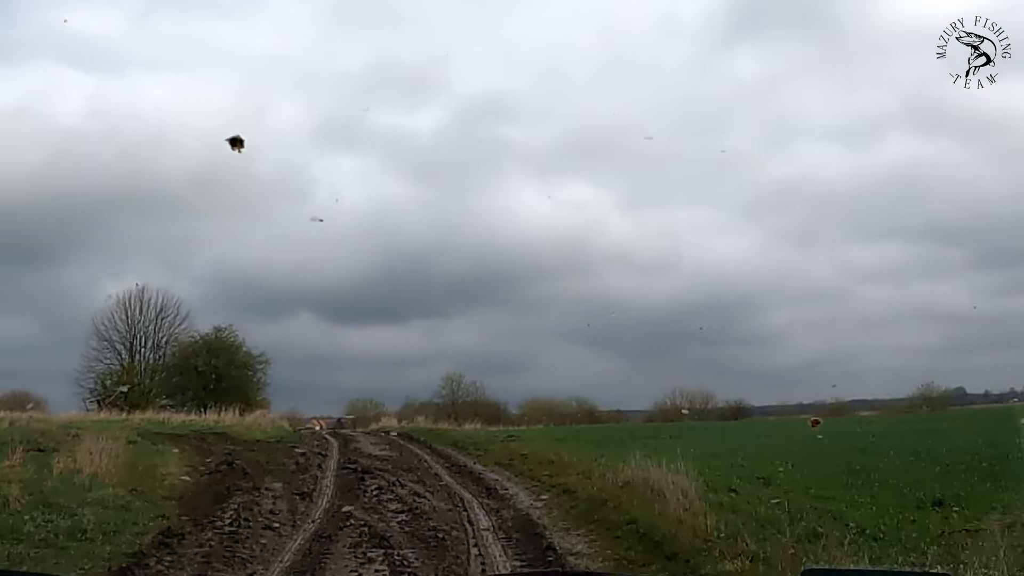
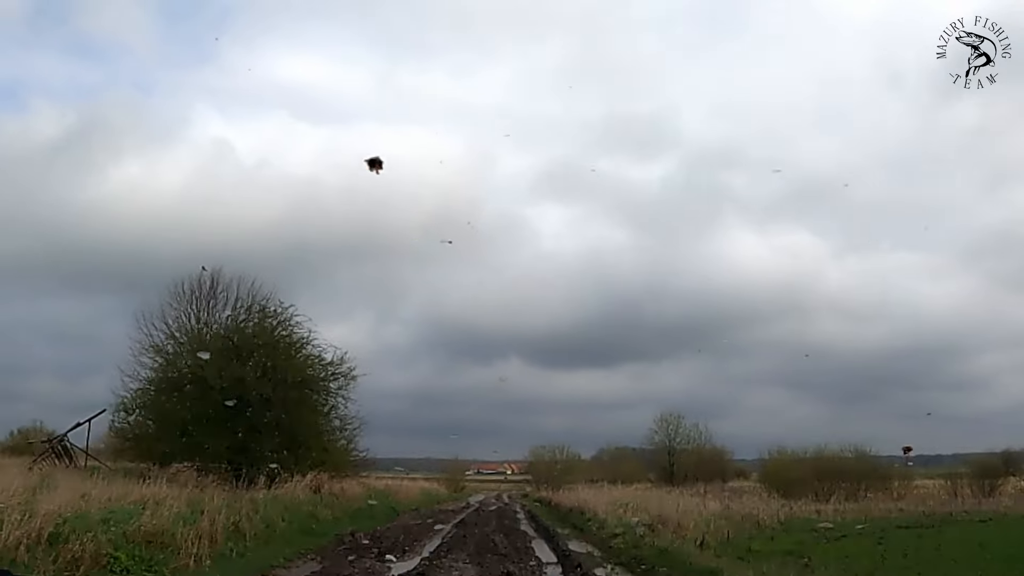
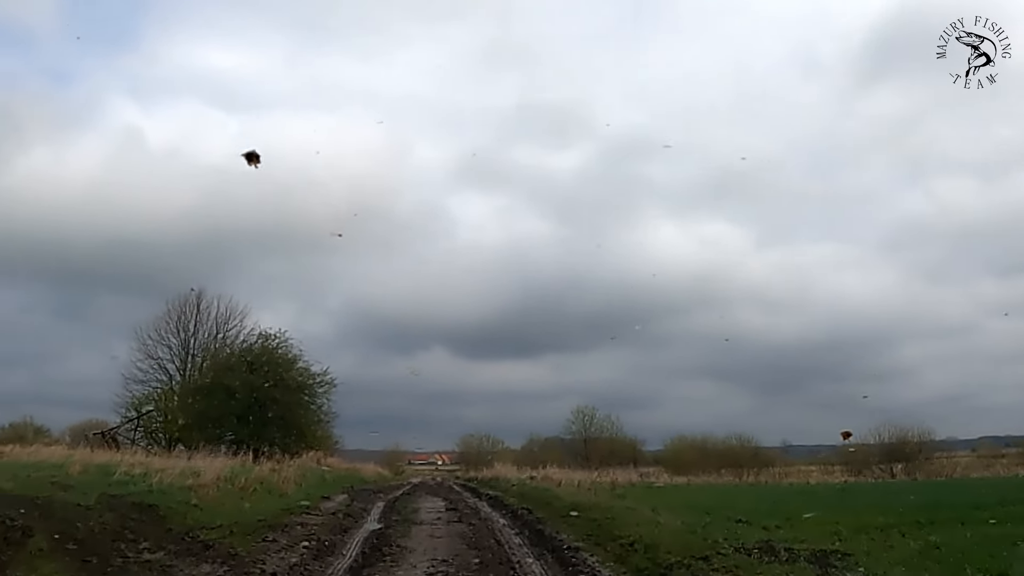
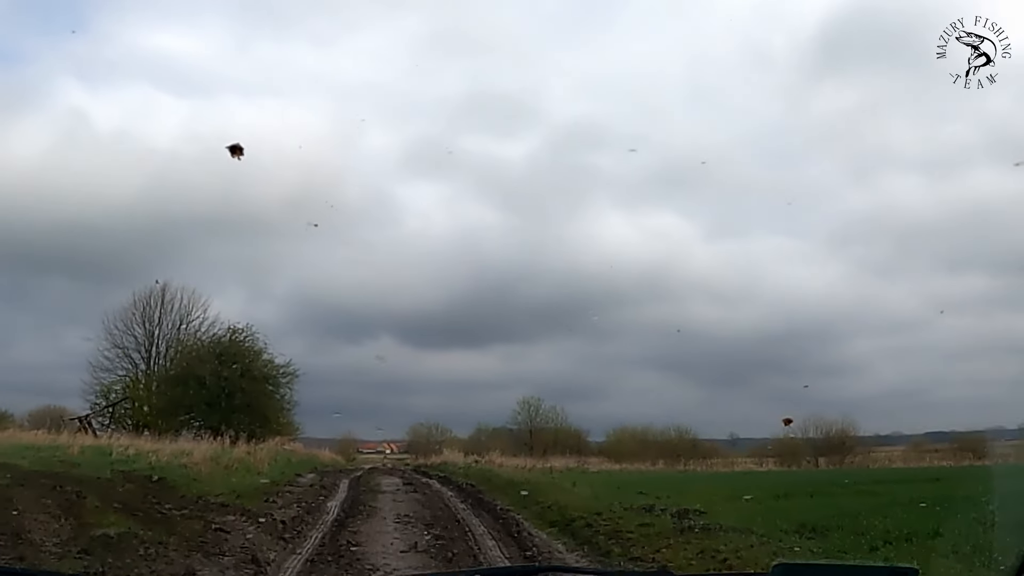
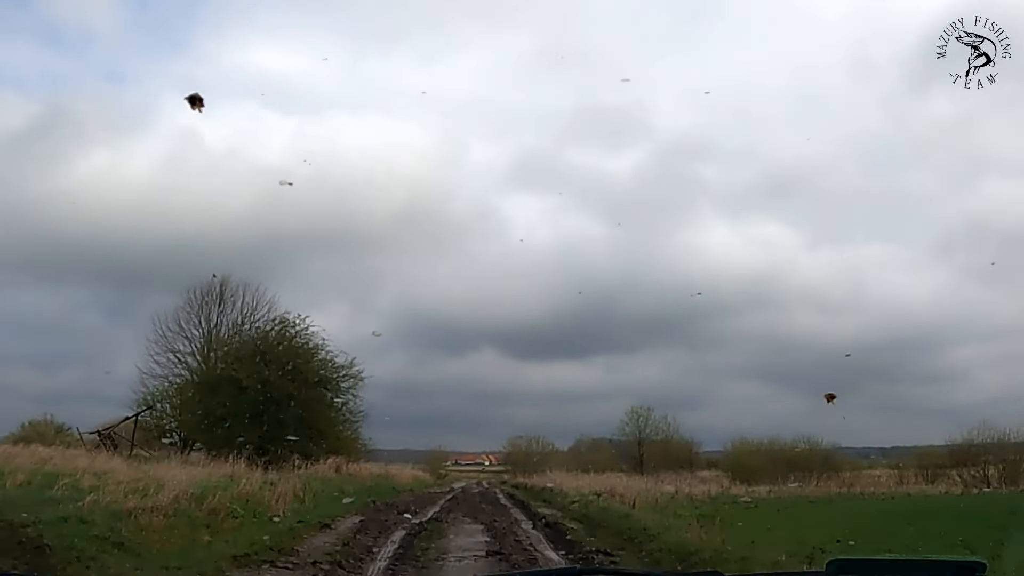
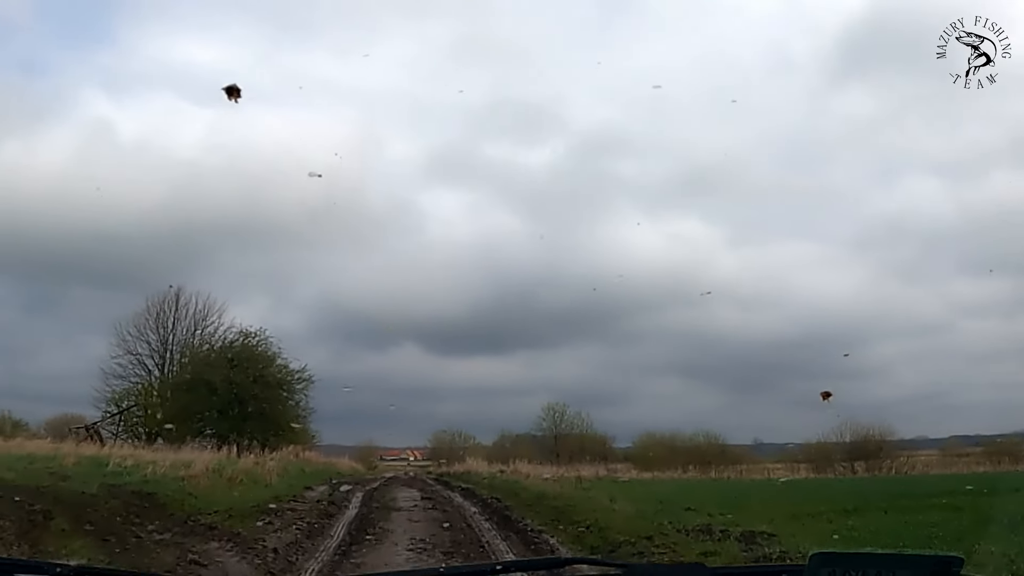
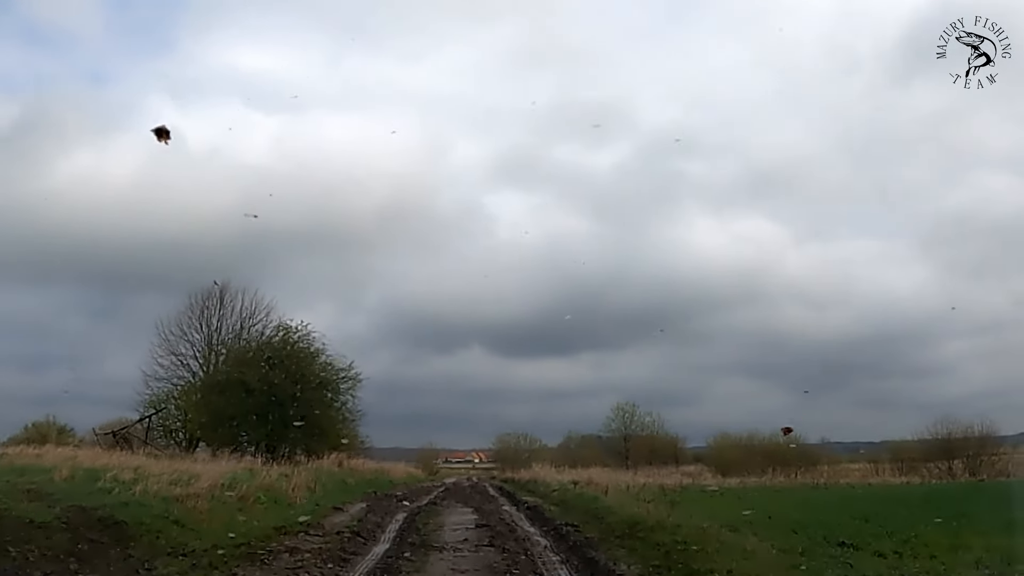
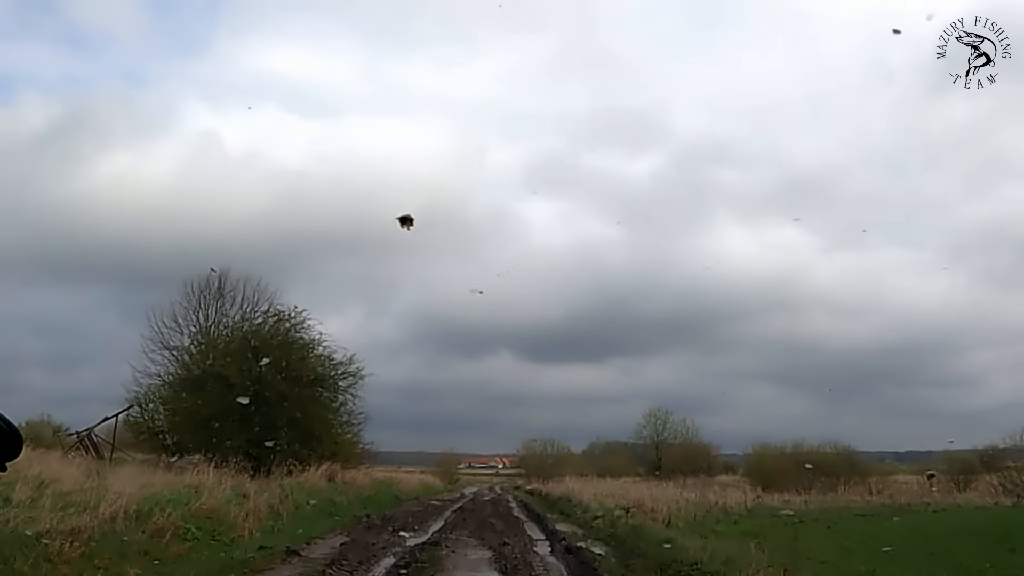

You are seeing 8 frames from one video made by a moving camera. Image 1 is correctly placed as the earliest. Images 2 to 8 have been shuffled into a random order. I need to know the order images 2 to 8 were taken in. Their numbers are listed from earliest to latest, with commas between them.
4, 6, 3, 7, 5, 8, 2
